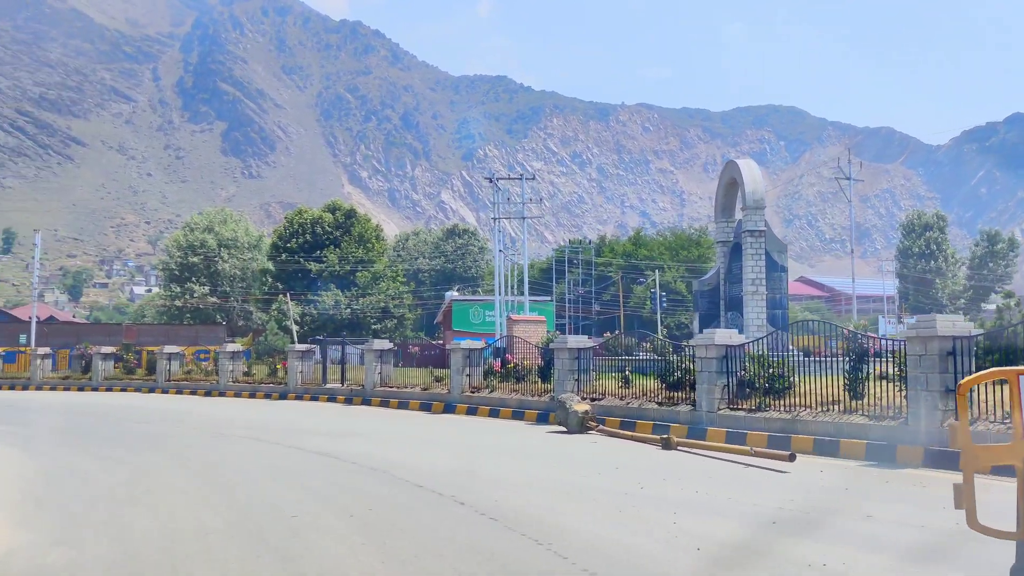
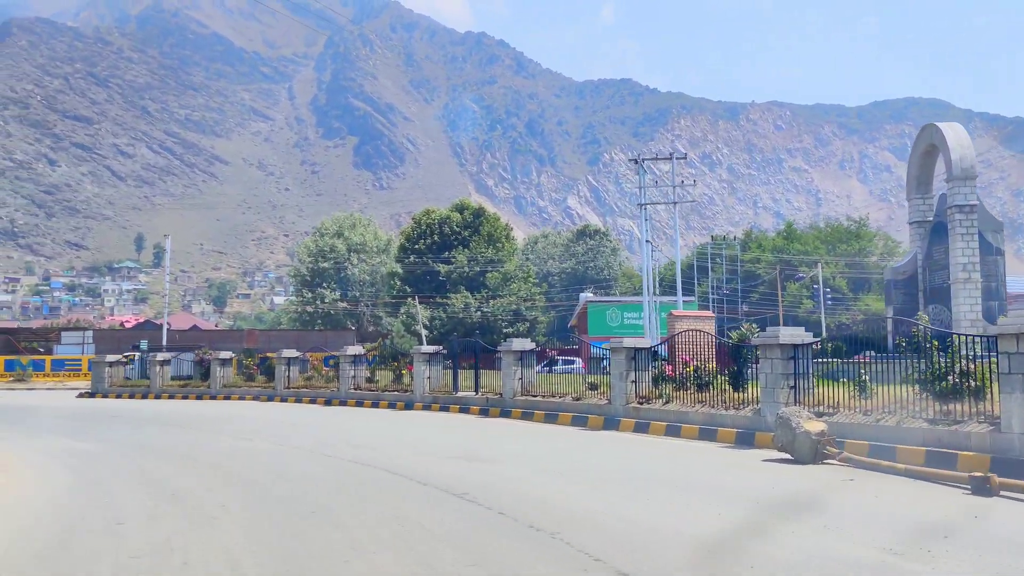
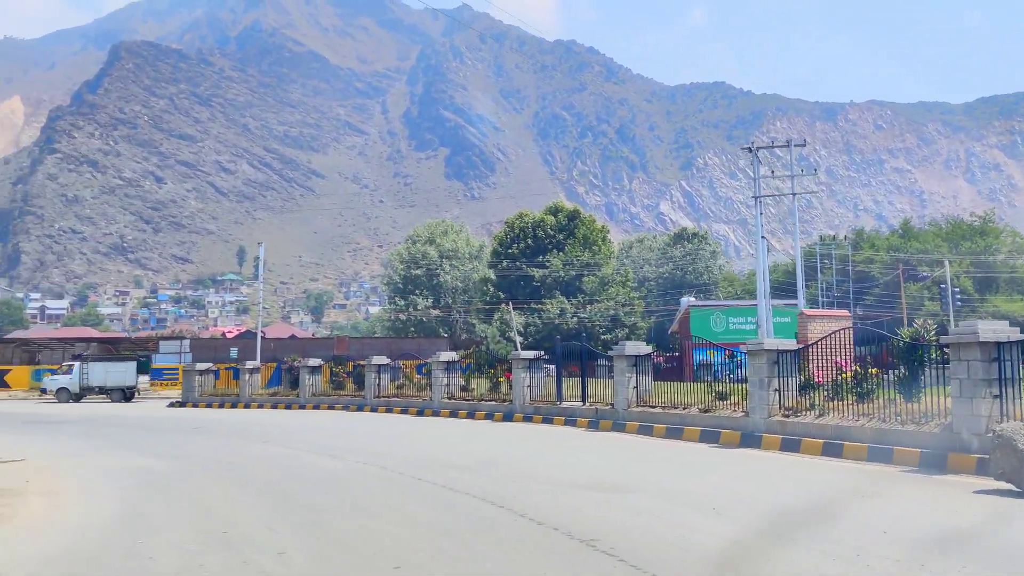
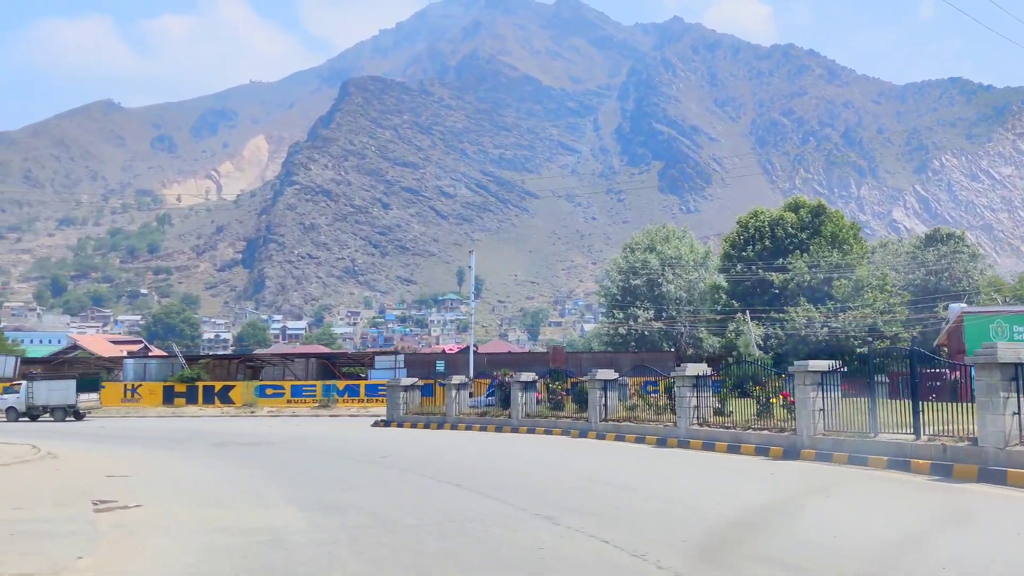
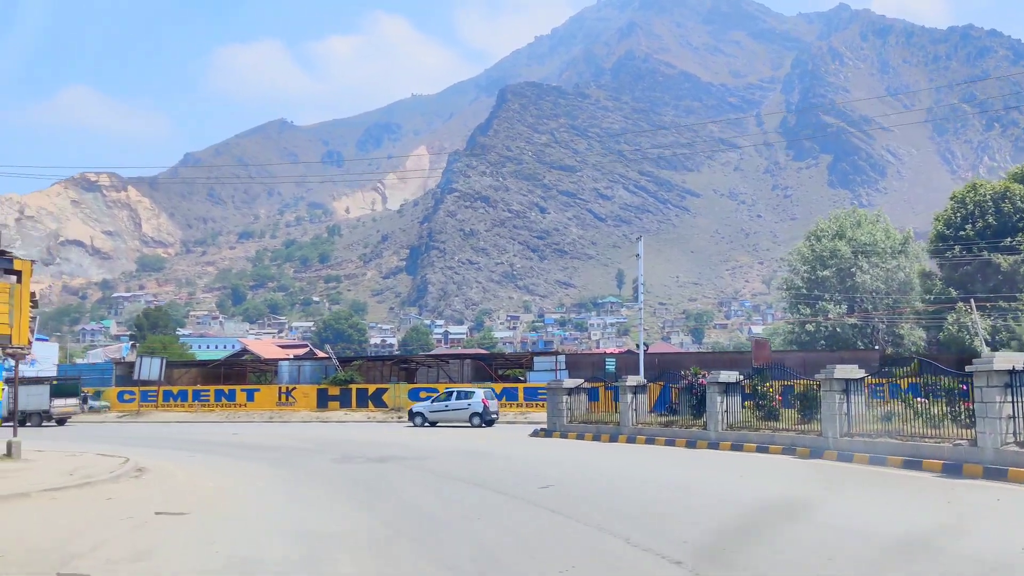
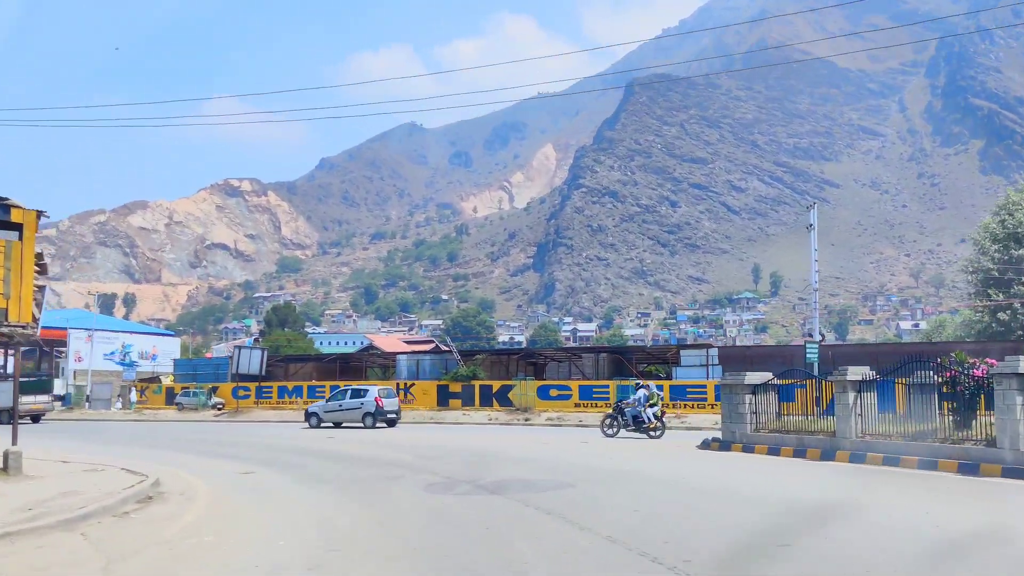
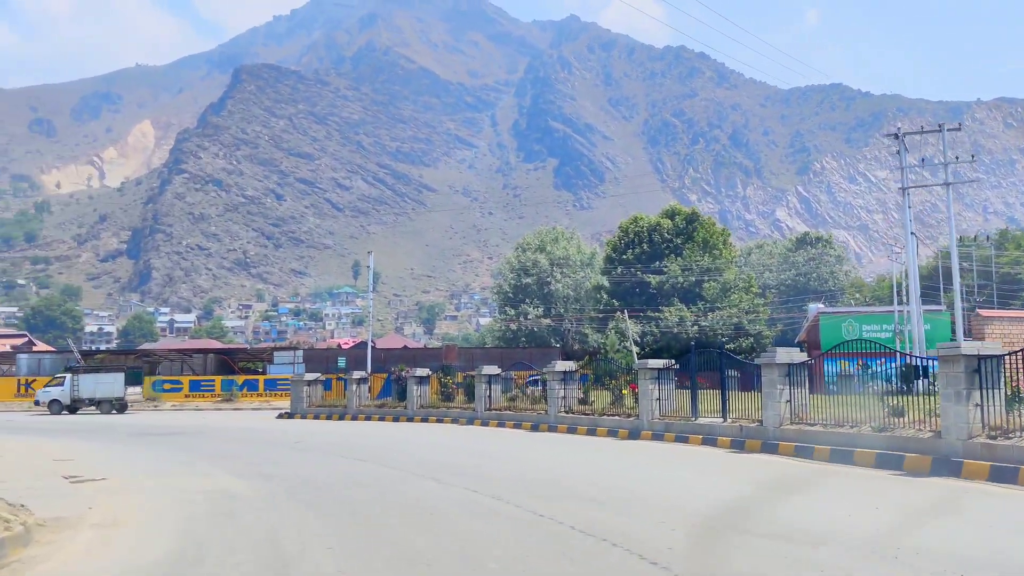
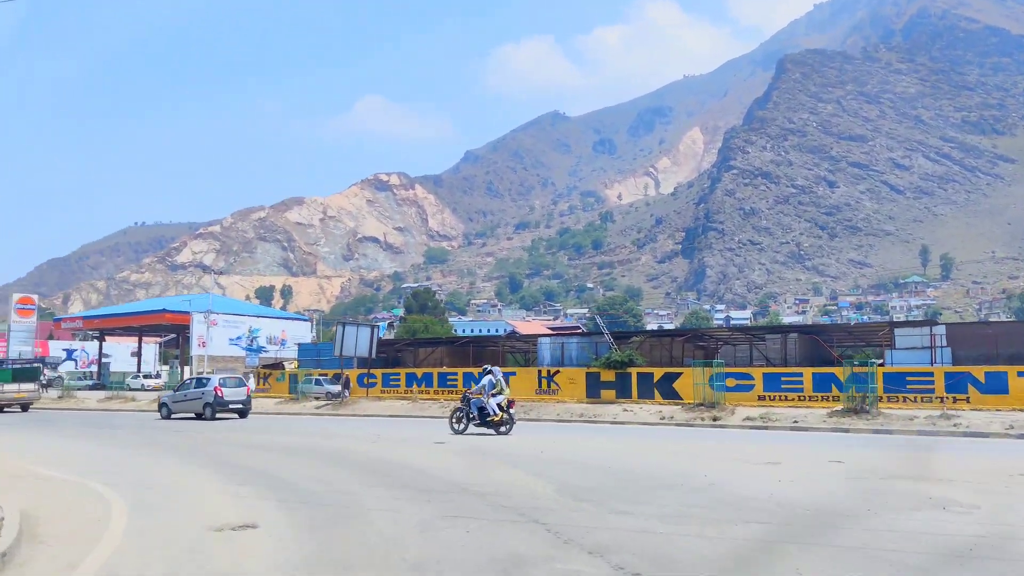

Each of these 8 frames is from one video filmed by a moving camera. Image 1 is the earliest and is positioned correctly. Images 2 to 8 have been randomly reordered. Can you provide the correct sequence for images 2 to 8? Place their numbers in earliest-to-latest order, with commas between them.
2, 3, 7, 4, 5, 6, 8
